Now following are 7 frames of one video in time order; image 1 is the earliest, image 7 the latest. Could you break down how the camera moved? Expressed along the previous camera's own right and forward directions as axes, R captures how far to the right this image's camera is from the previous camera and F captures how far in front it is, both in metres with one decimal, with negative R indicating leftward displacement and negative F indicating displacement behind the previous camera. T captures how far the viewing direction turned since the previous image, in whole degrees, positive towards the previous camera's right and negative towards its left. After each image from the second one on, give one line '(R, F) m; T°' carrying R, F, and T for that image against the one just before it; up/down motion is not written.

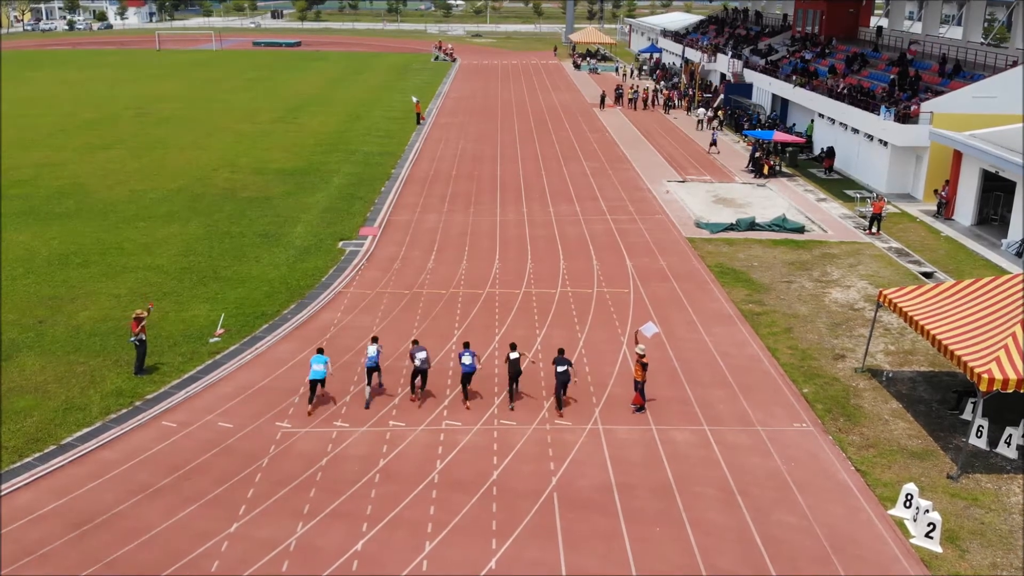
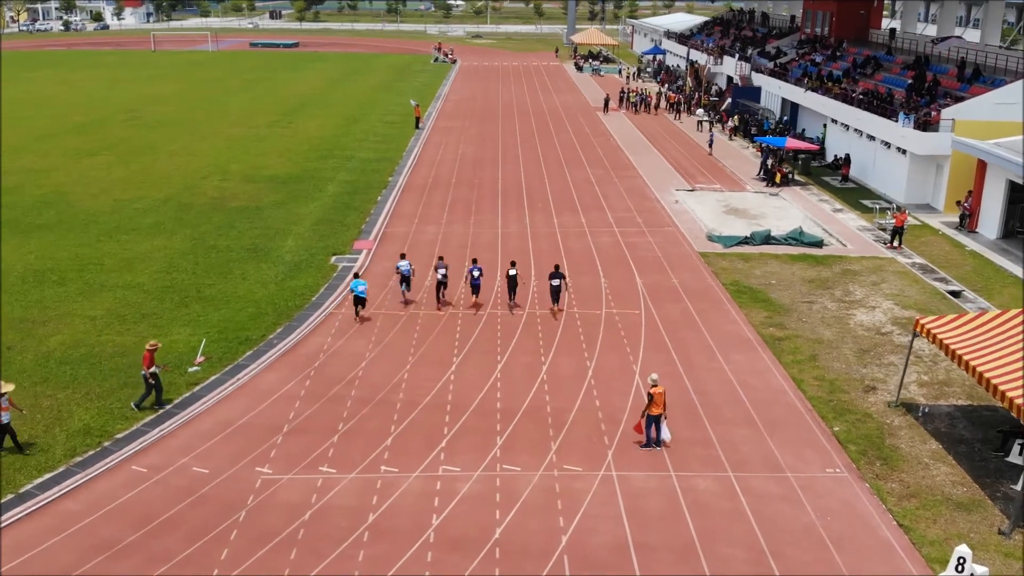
(-0.1, +1.2) m; 0°
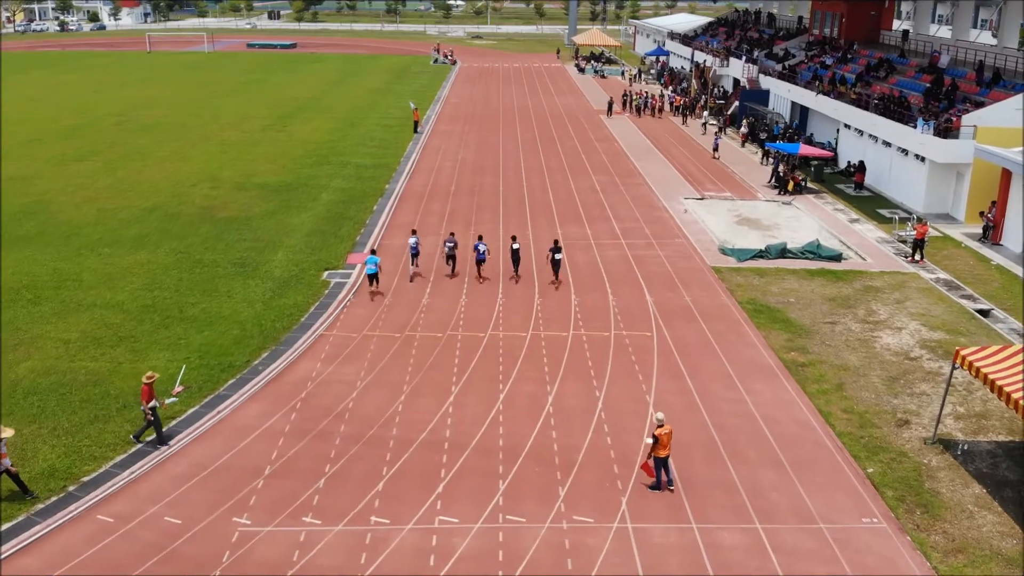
(-0.1, +1.1) m; 0°
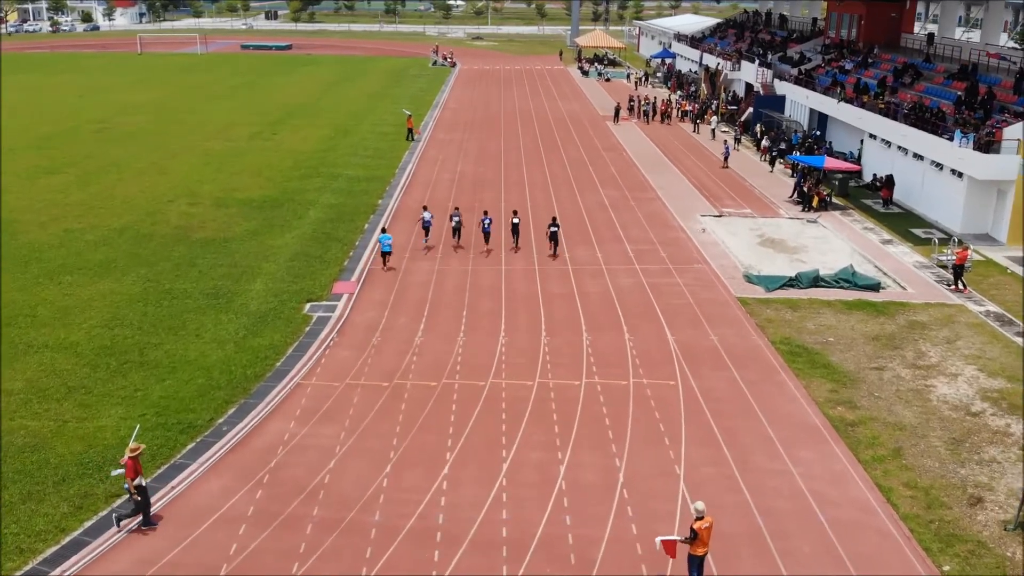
(-0.1, +2.1) m; 0°
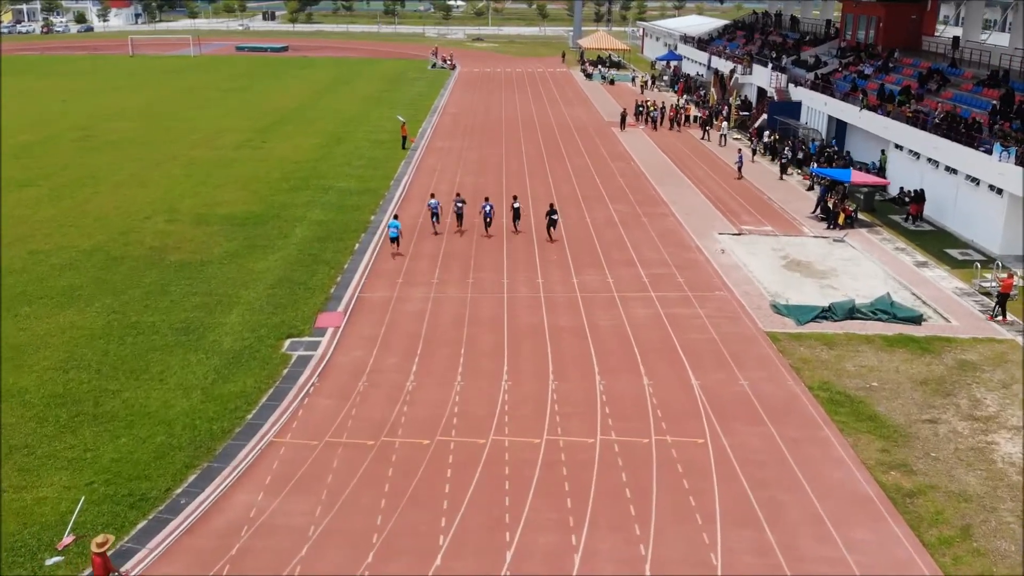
(-0.1, +1.9) m; 0°
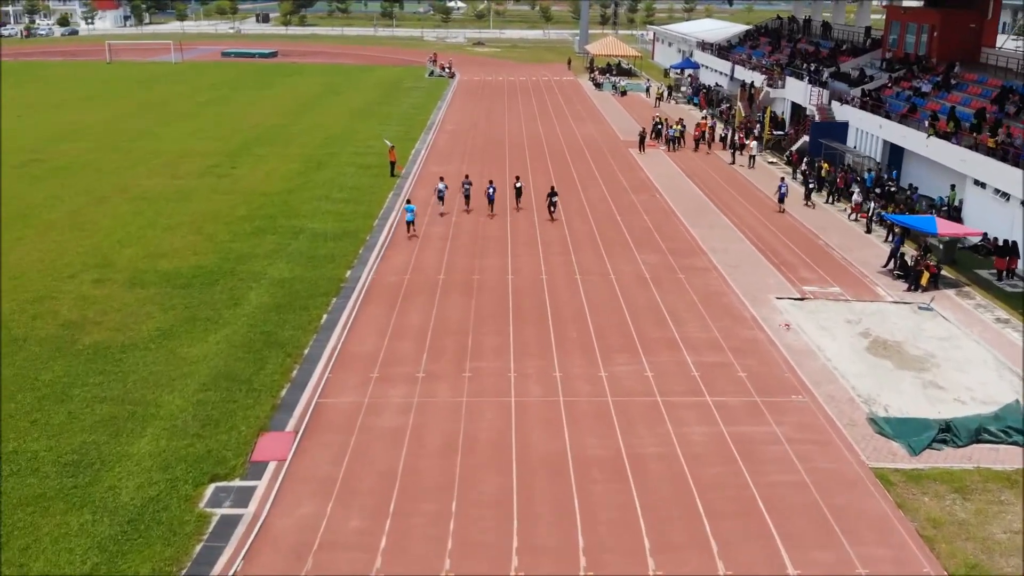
(-0.1, +4.5) m; 0°
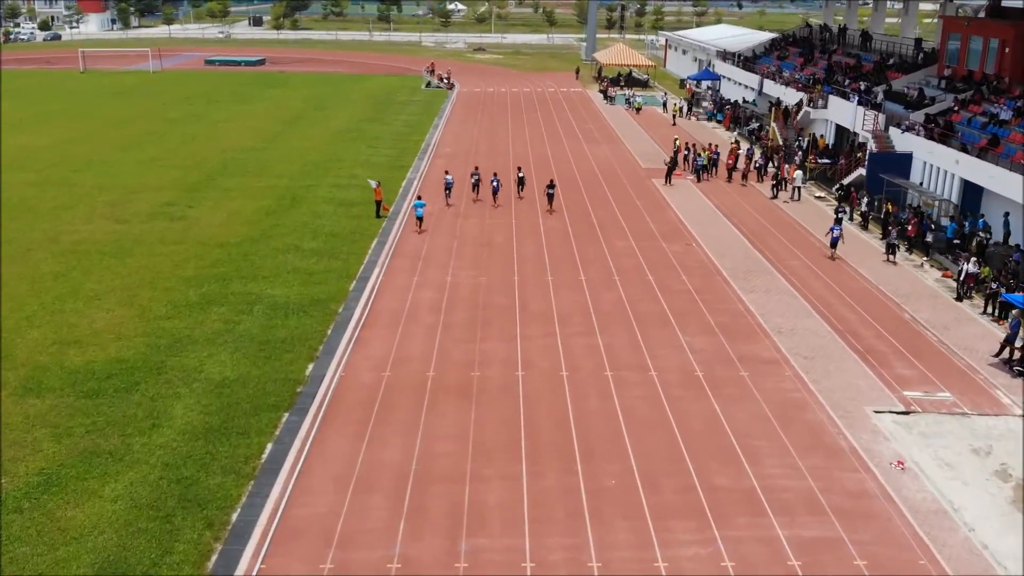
(-0.2, +4.6) m; 0°
